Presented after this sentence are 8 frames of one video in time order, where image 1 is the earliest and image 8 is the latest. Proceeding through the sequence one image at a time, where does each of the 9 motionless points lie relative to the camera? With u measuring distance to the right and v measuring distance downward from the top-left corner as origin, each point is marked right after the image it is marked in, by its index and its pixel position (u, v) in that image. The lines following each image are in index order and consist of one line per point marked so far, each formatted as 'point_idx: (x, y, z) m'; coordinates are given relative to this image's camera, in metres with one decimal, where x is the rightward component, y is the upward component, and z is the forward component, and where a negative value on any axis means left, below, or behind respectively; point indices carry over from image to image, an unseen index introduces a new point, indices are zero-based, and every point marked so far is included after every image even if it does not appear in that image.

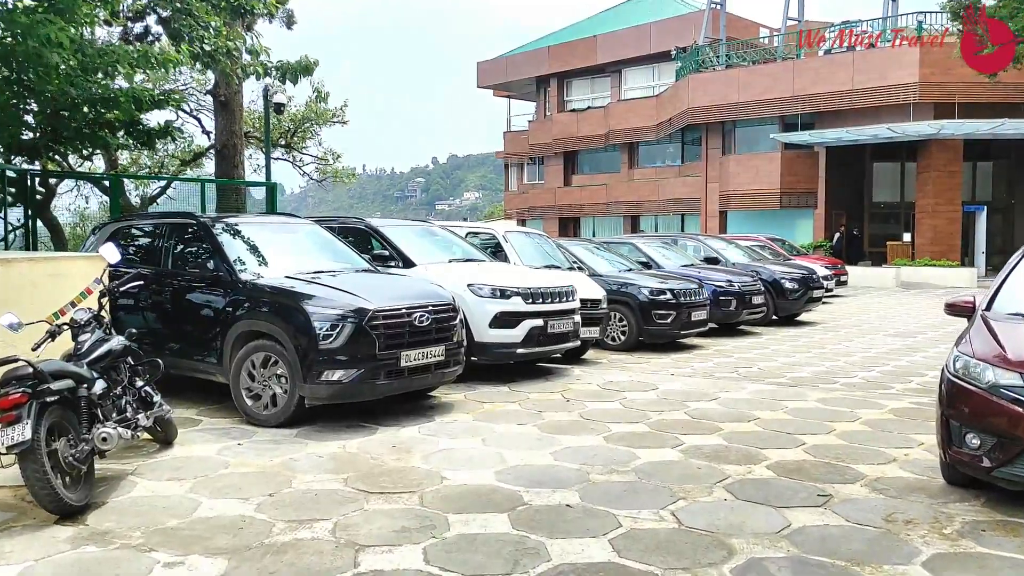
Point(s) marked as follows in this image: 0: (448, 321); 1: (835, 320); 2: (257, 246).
0: (-0.5, -0.2, +6.4) m
1: (+5.7, -0.6, +15.5) m
2: (-2.1, +0.3, +7.1) m
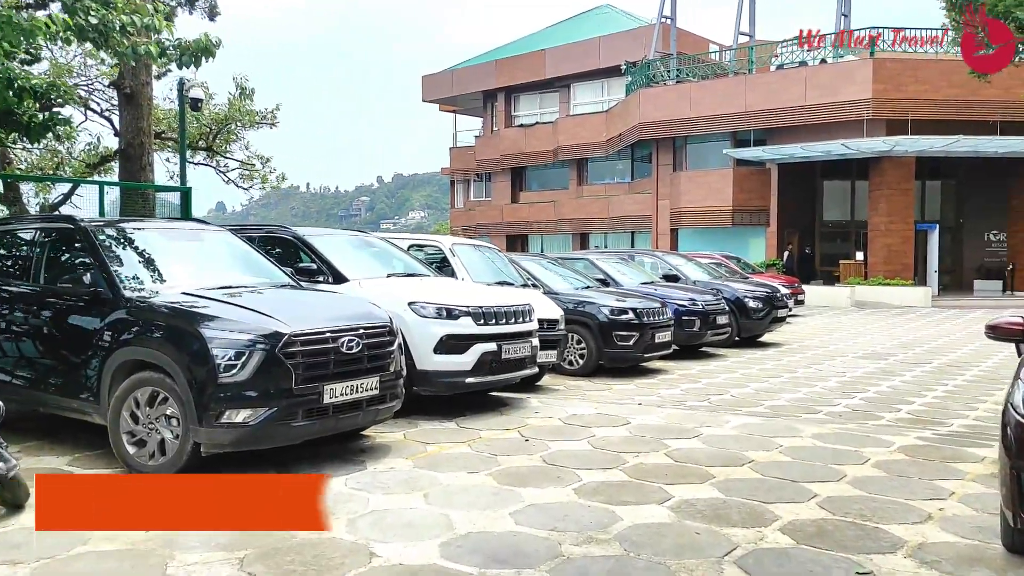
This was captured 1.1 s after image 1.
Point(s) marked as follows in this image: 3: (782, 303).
0: (-0.8, -0.4, +5.3) m
1: (+4.8, -0.9, +14.8) m
2: (-2.4, +0.2, +5.9) m
3: (+4.4, -0.2, +14.2) m
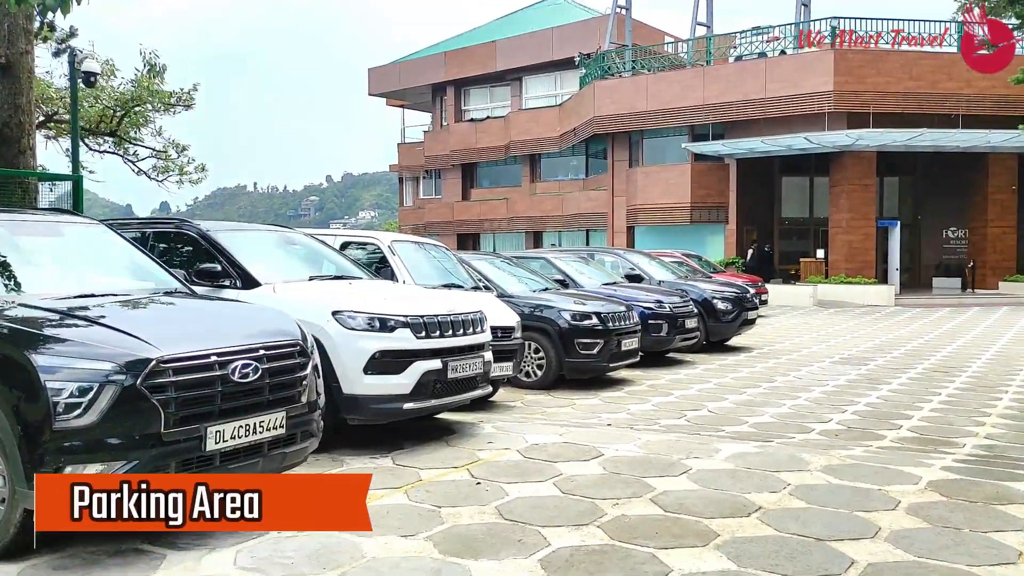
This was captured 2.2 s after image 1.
0: (-1.0, -0.4, +4.1) m
1: (+4.0, -0.9, +13.9) m
2: (-2.7, +0.2, +4.6) m
3: (+3.6, -0.2, +13.3) m
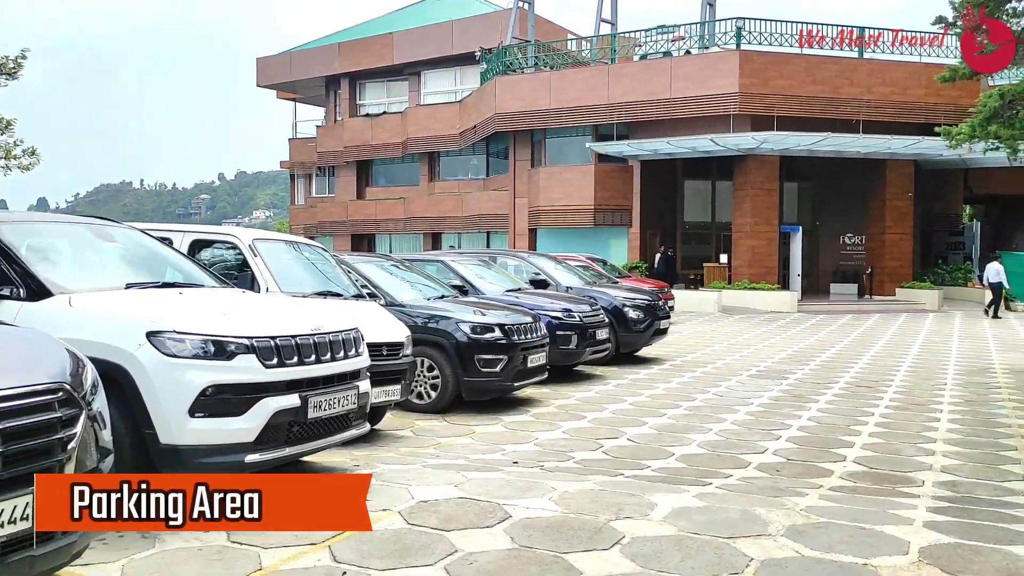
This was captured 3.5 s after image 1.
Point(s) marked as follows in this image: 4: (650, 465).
0: (-1.4, -0.5, +2.8) m
1: (+2.5, -1.0, +13.0) m
2: (-3.1, +0.1, +3.1) m
3: (+2.1, -0.3, +12.3) m
4: (+1.0, -1.2, +6.2) m
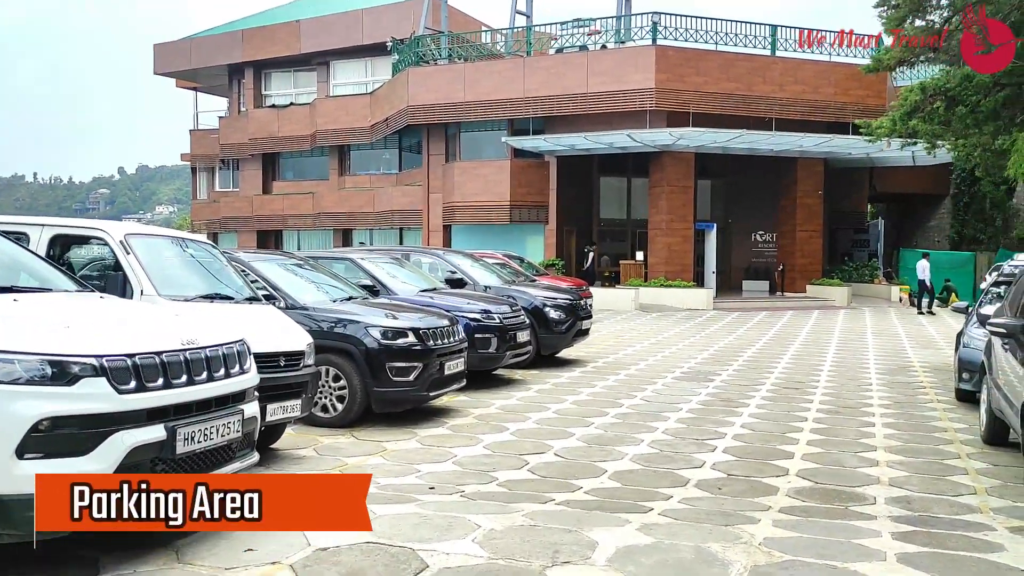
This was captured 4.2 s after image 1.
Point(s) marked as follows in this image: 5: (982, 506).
0: (-1.6, -0.5, +1.9) m
1: (+1.3, -1.0, +12.5) m
2: (-3.4, +0.1, +2.1) m
3: (+1.0, -0.3, +11.8) m
4: (+0.4, -1.2, +5.6) m
5: (+2.8, -1.3, +5.2) m
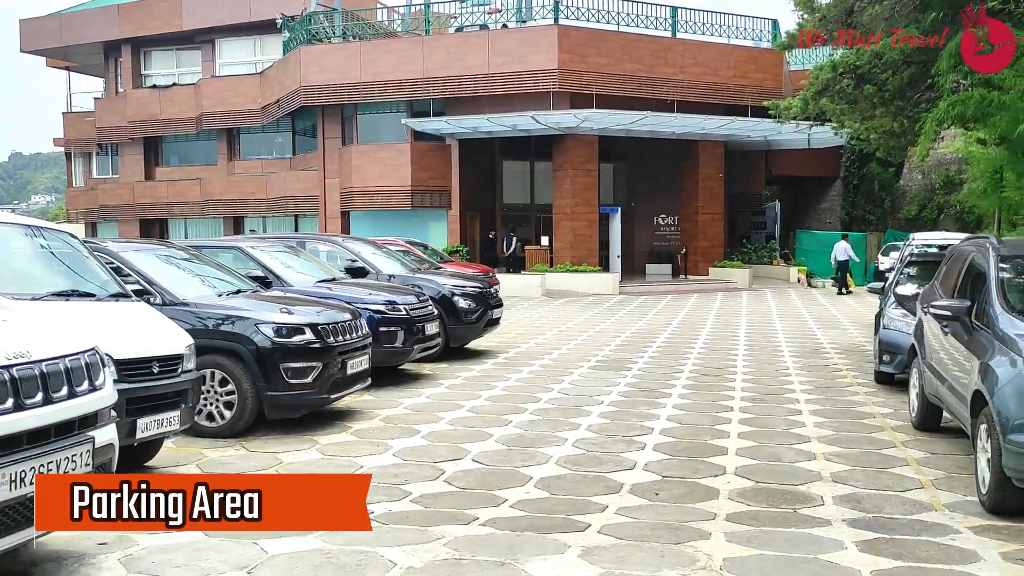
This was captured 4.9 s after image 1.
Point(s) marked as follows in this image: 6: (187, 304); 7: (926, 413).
0: (-1.7, -0.5, +1.1) m
1: (0.0, -0.8, +11.9) m
2: (-3.4, 0.0, +1.0) m
3: (-0.2, -0.2, +11.2) m
4: (0.0, -1.2, +5.0) m
5: (+2.3, -1.2, +4.8) m
6: (-2.5, -0.1, +6.8) m
7: (+3.1, -0.9, +6.6) m
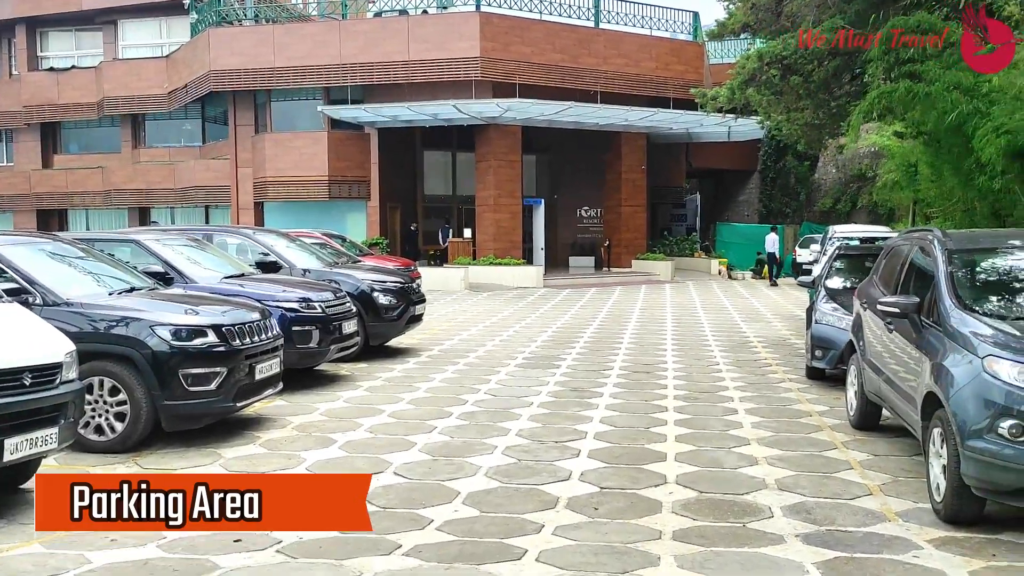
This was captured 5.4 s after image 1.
0: (-1.7, -0.5, +0.5) m
1: (-1.0, -0.7, +11.4) m
2: (-3.4, 0.0, +0.3) m
3: (-1.1, -0.1, +10.7) m
4: (-0.4, -1.2, +4.5) m
5: (+1.9, -1.2, +4.6) m
6: (-3.0, -0.1, +6.1) m
7: (+2.6, -0.9, +6.4) m
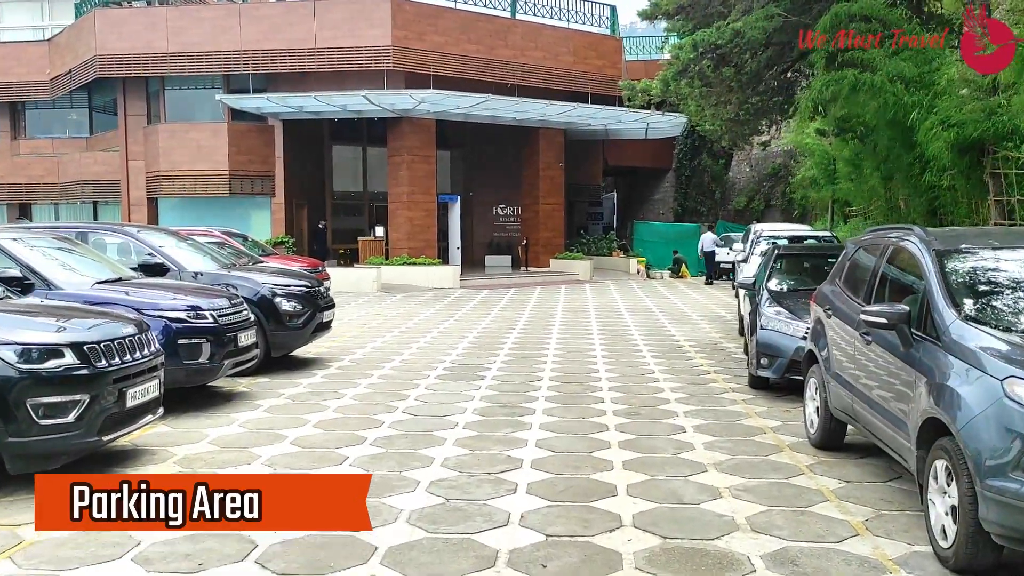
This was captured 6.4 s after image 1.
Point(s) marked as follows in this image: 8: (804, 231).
0: (-1.6, -0.6, -0.5) m
1: (-2.0, -0.8, +10.4) m
2: (-3.3, -0.1, -0.9) m
3: (-2.0, -0.1, +9.7) m
4: (-0.7, -1.2, +3.6) m
5: (+1.6, -1.2, +3.9) m
6: (-3.5, -0.2, +4.9) m
7: (+2.1, -0.9, +5.7) m
8: (+4.7, +0.9, +14.1) m
